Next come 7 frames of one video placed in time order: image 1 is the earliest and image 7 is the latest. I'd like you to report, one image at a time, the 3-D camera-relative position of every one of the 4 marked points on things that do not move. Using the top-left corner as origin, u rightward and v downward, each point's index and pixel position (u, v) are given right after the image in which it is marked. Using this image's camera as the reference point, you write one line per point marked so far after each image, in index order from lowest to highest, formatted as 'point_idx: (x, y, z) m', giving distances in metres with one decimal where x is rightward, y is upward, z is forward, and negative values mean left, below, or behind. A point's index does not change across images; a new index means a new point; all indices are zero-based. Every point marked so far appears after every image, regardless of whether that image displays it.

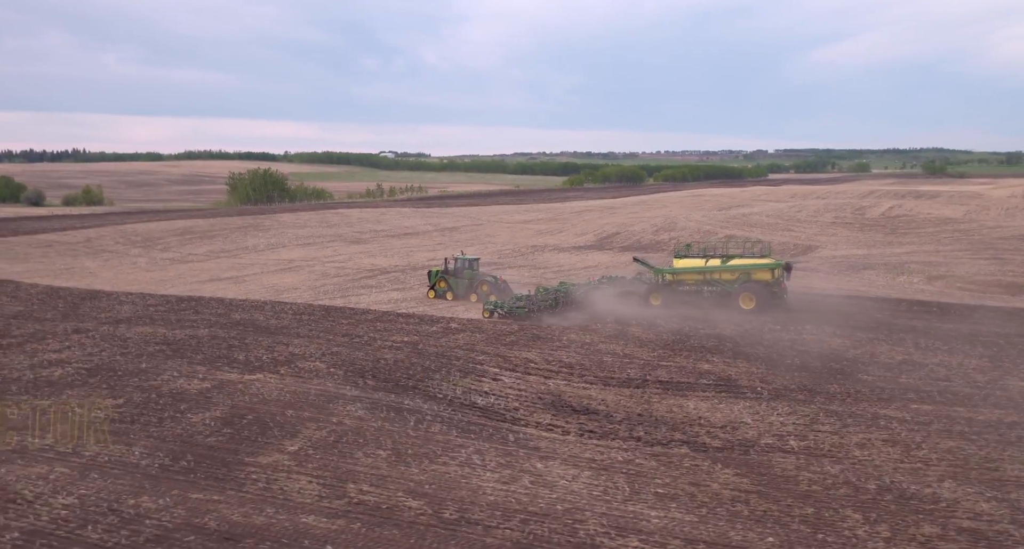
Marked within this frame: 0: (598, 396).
0: (+1.4, -2.0, +11.7) m
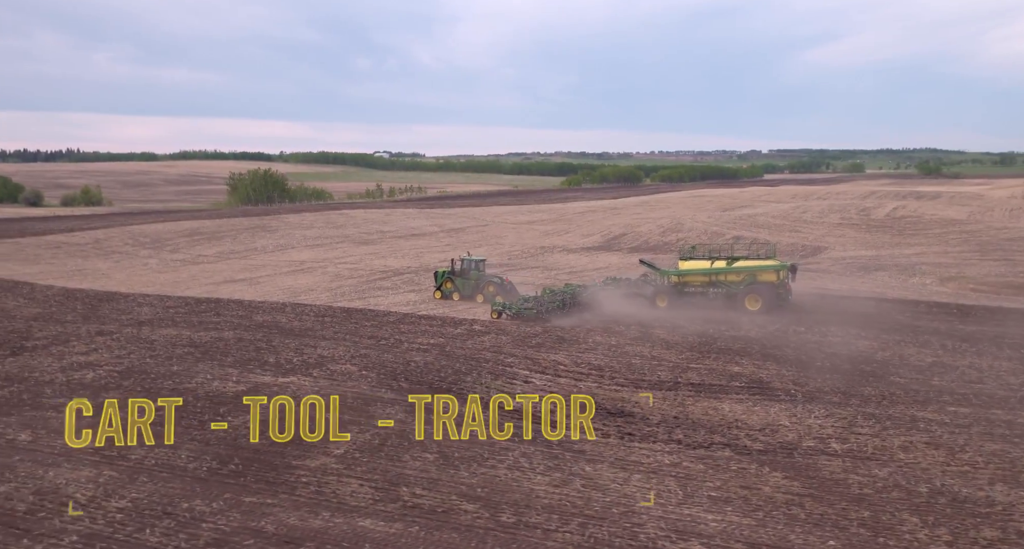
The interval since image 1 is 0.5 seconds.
0: (+2.0, -2.0, +11.7) m
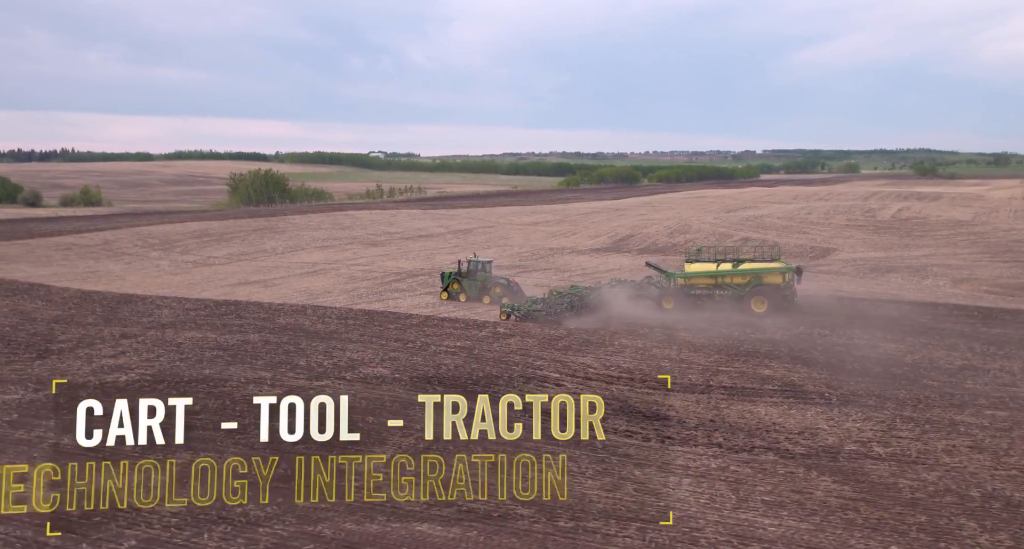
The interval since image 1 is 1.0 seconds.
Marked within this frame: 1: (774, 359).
0: (+2.5, -2.1, +11.7) m
1: (+5.0, -1.6, +13.6) m
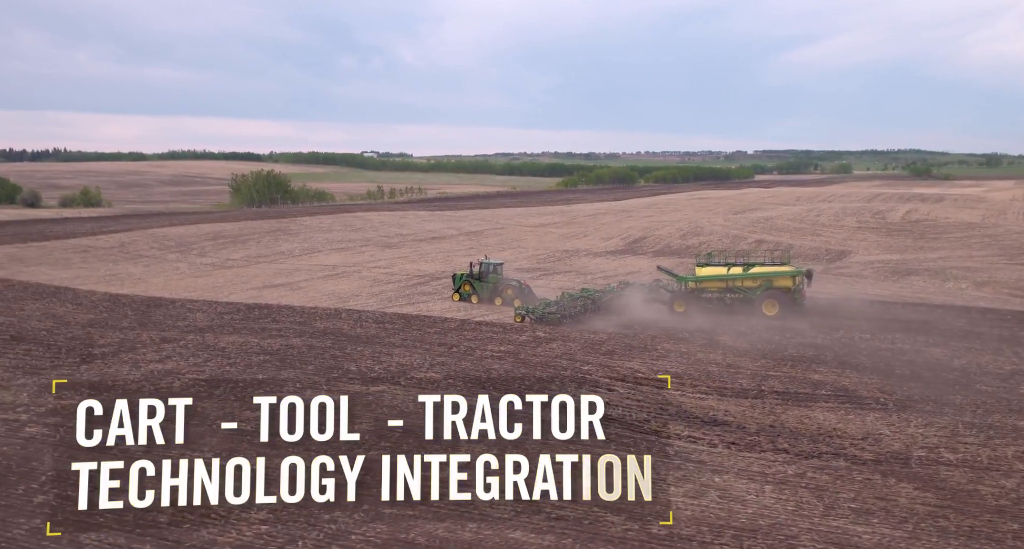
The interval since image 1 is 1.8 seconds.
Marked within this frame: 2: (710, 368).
0: (+3.4, -2.2, +11.7) m
1: (+5.9, -1.7, +13.6) m
2: (+3.8, -1.8, +13.6) m
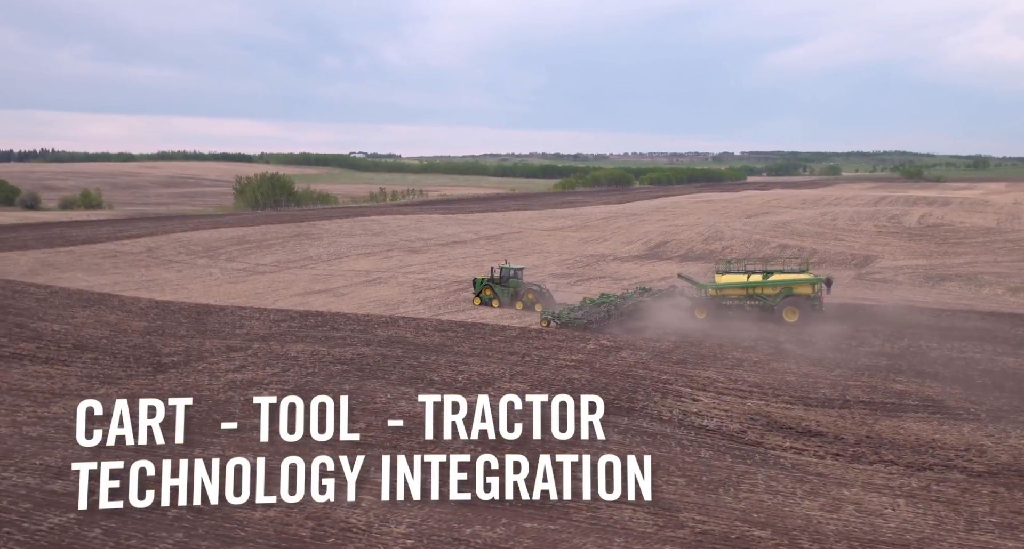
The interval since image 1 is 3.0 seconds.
0: (+4.9, -2.3, +11.7) m
1: (+7.4, -1.9, +13.6) m
2: (+5.2, -2.0, +13.7) m
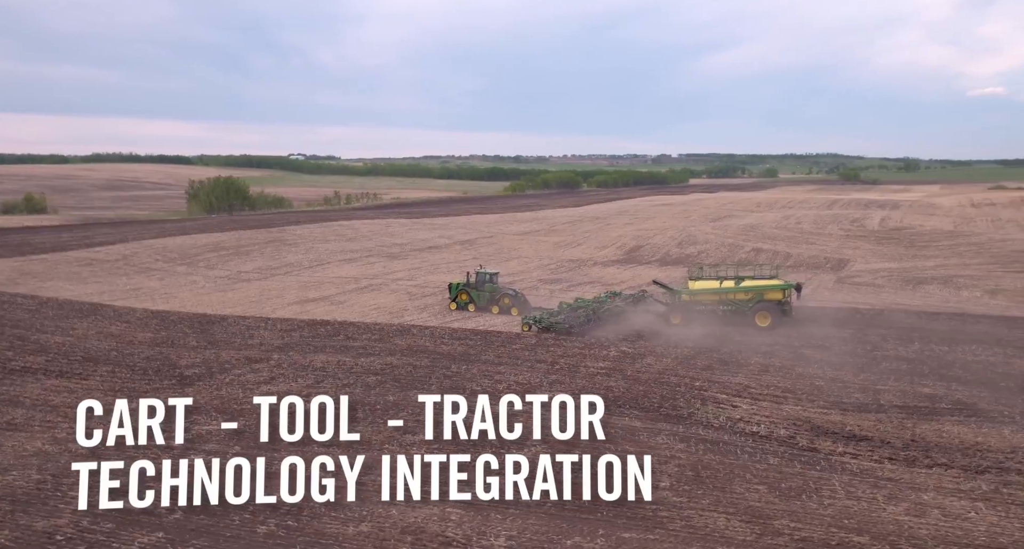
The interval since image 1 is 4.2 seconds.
0: (+5.7, -2.5, +12.1) m
1: (+8.1, -2.0, +14.1) m
2: (+6.0, -2.1, +14.0) m
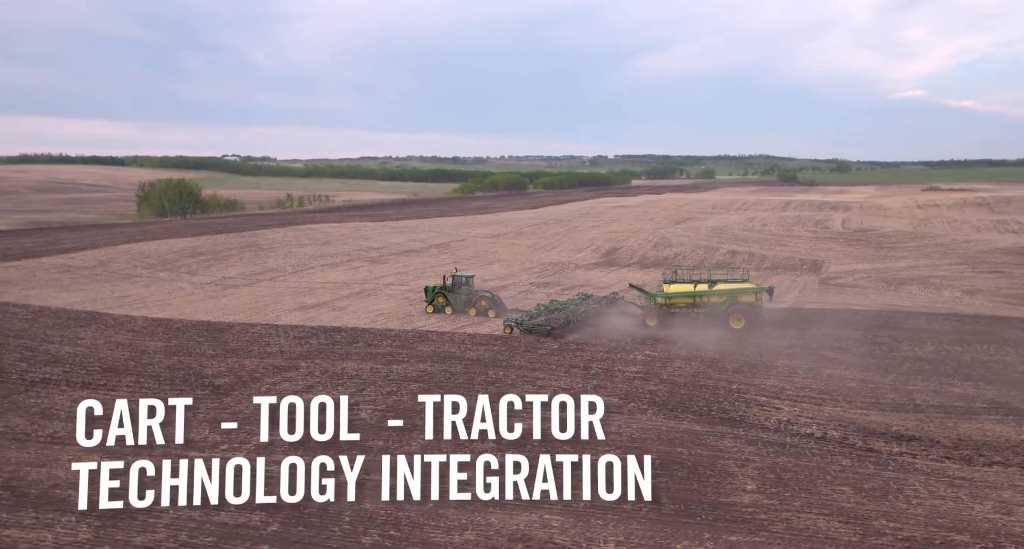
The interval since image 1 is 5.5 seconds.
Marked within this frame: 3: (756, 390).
0: (+6.6, -2.6, +12.4) m
1: (+8.9, -2.1, +14.6) m
2: (+6.8, -2.2, +14.4) m
3: (+4.7, -2.2, +14.1) m
